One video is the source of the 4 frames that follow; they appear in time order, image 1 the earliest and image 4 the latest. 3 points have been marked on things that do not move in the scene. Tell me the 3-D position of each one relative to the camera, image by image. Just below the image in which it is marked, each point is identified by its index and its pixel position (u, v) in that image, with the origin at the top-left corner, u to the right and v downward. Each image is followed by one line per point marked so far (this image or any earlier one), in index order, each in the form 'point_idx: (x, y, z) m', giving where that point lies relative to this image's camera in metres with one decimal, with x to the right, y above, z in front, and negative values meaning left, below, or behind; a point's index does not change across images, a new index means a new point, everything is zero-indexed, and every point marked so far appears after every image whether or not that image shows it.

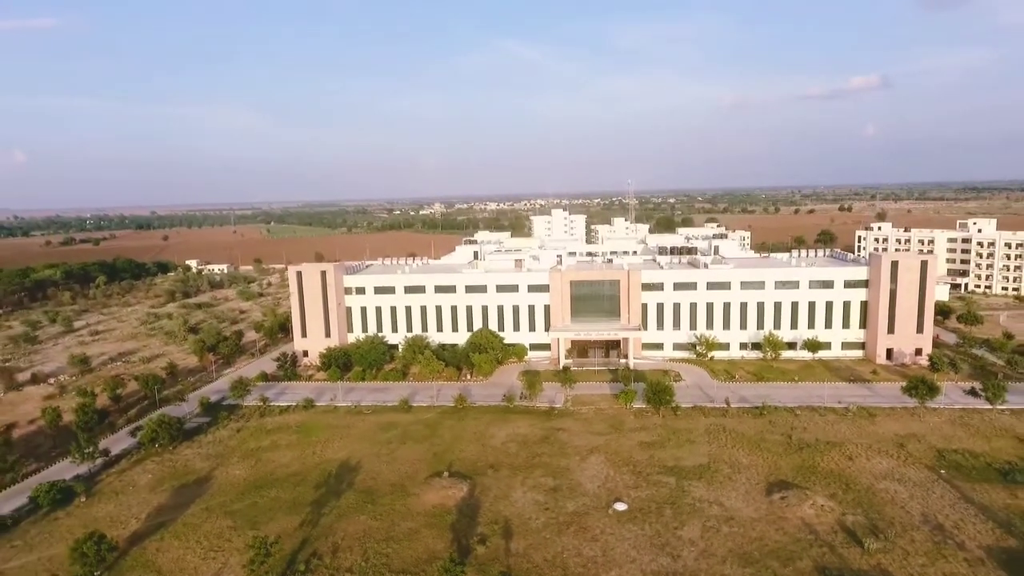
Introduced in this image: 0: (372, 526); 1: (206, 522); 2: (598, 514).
0: (-4.2, -7.1, +19.4) m
1: (-9.4, -7.2, +19.9) m
2: (+2.6, -6.9, +19.8) m
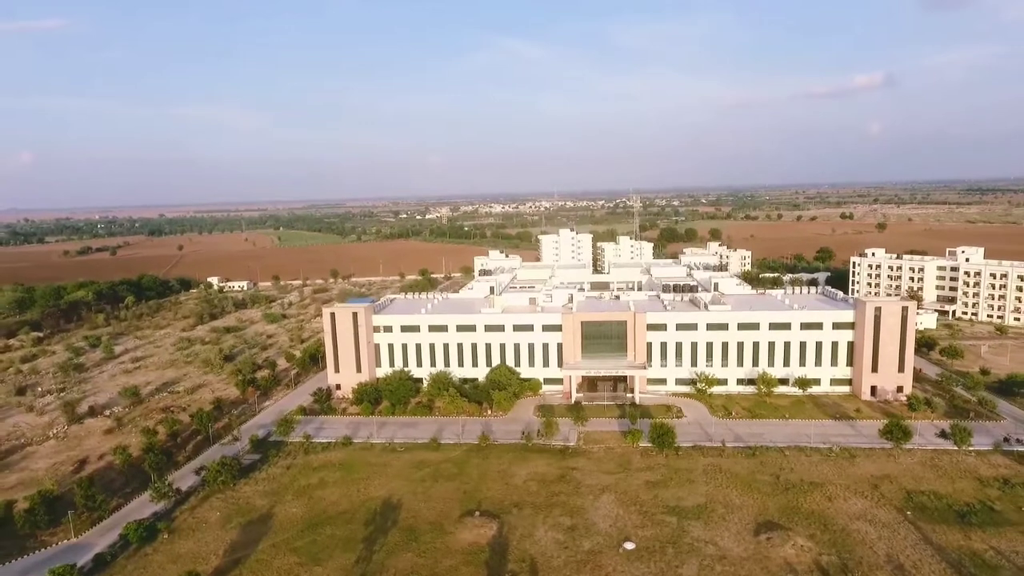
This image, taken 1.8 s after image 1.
0: (-3.3, -9.7, +22.8) m
1: (-8.5, -9.8, +23.3) m
2: (+3.5, -9.5, +23.1) m
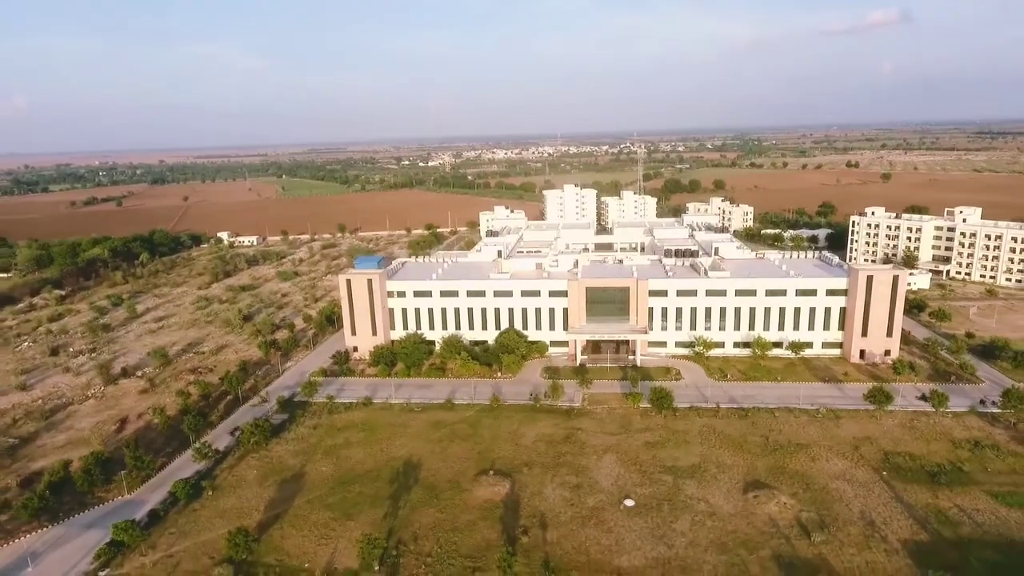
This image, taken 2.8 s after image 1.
0: (-2.9, -9.0, +25.4) m
1: (-8.0, -9.1, +26.0) m
2: (+4.0, -8.8, +25.7) m
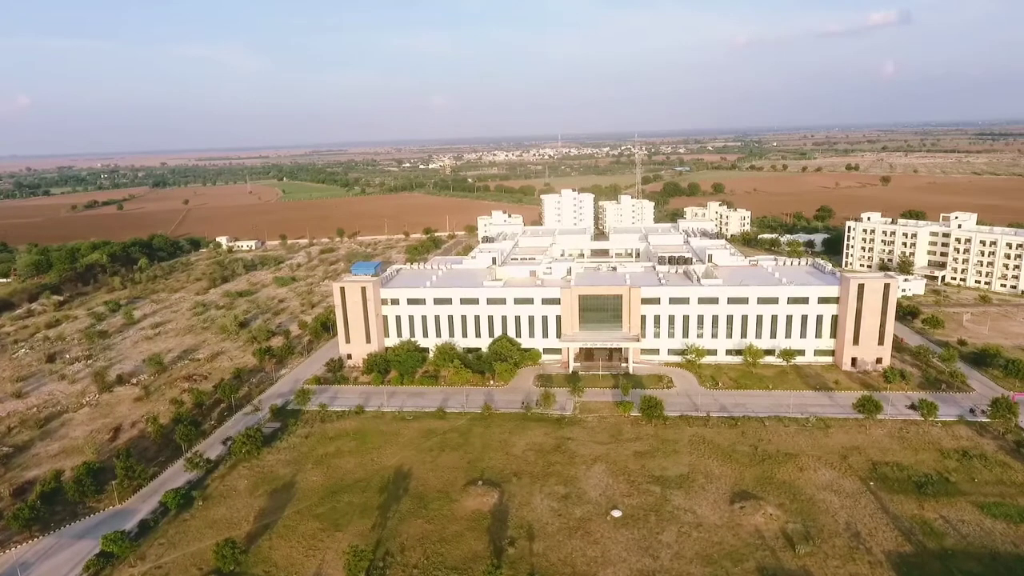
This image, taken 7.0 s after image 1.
0: (-3.4, -9.5, +25.6) m
1: (-8.5, -9.6, +26.1) m
2: (+3.5, -9.3, +25.9) m
